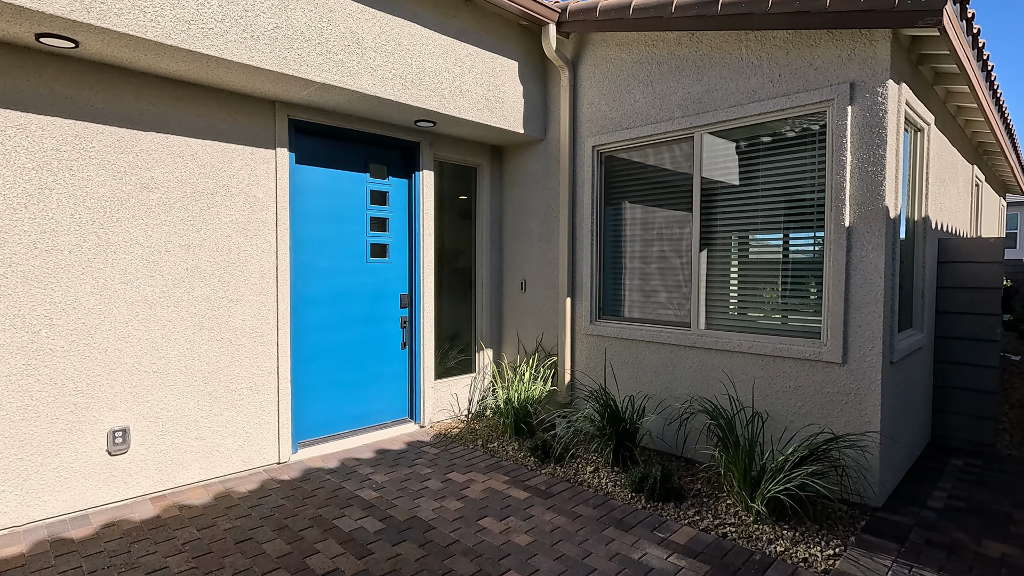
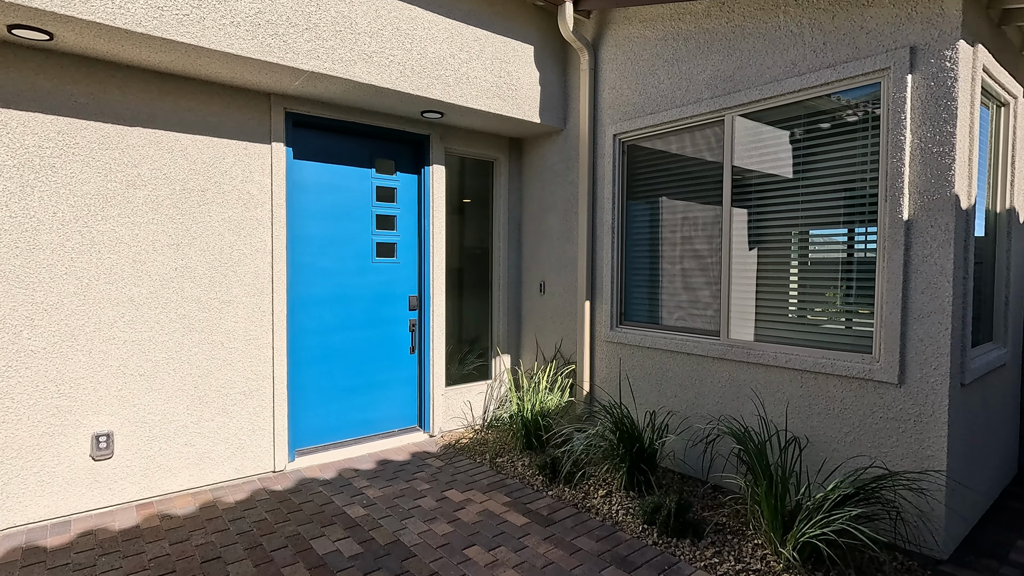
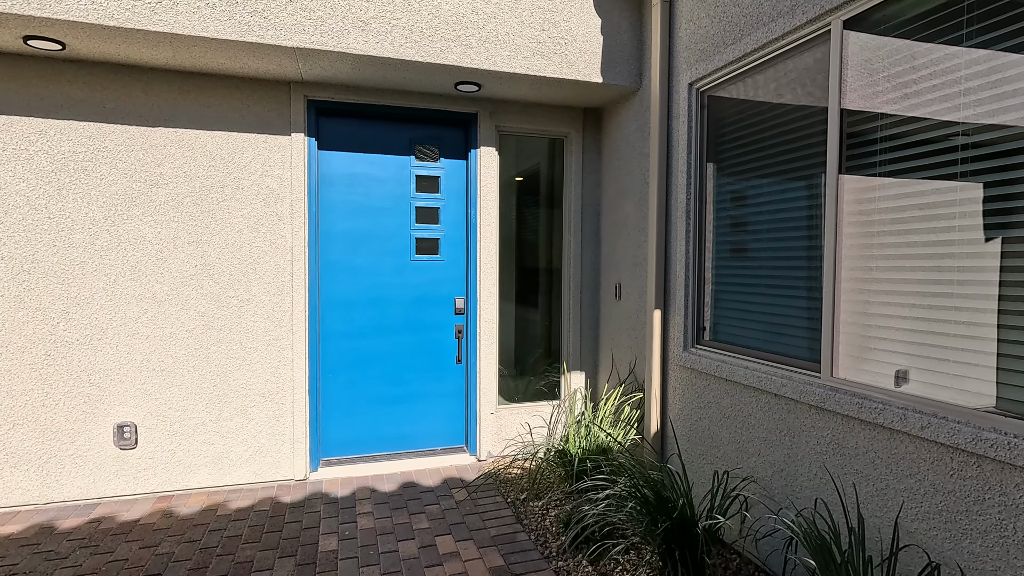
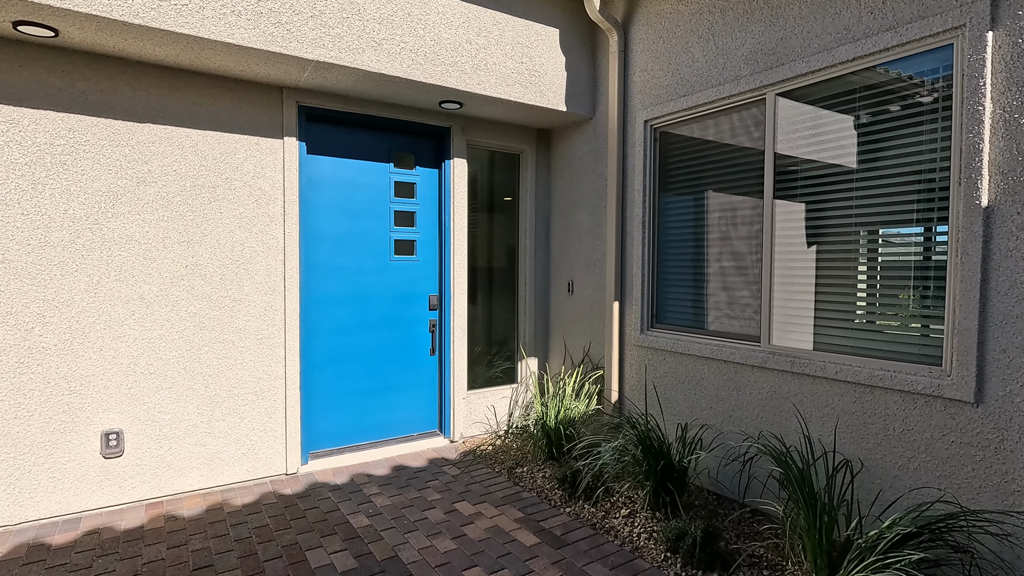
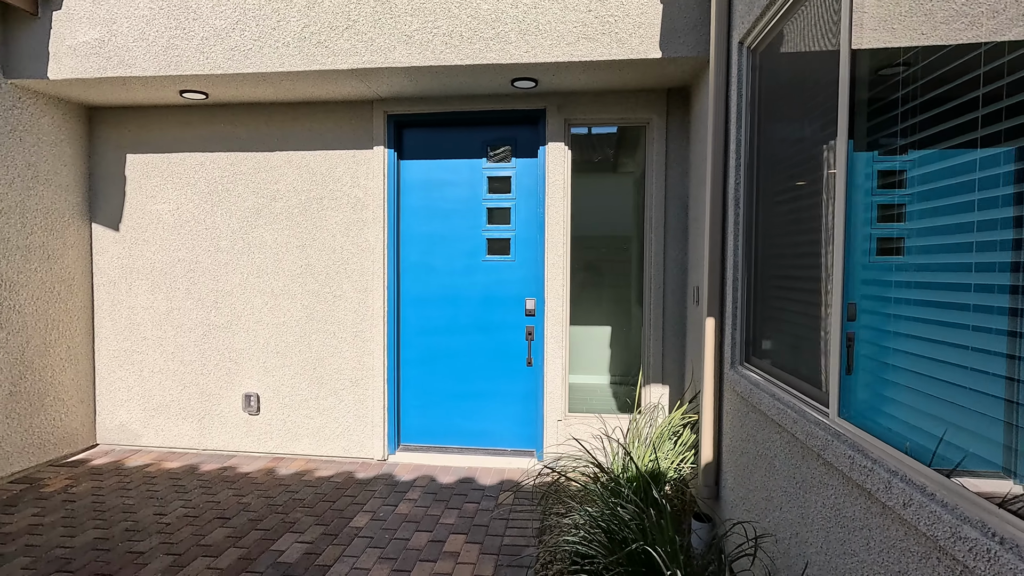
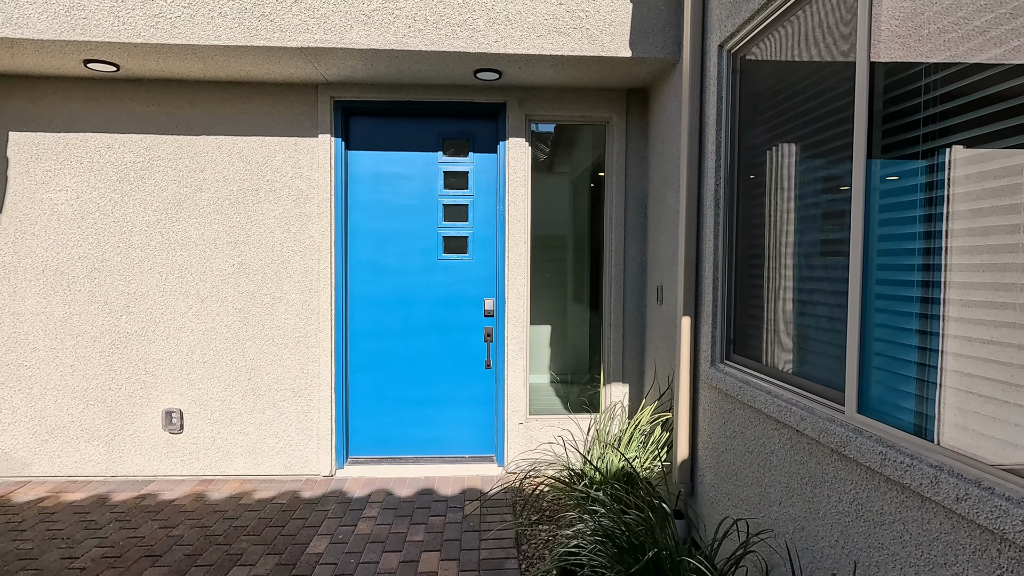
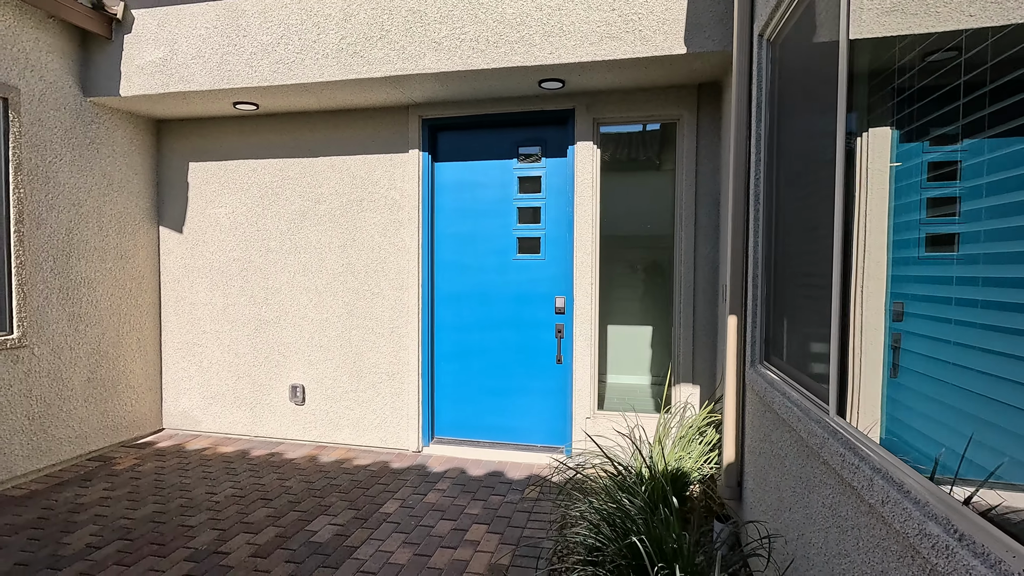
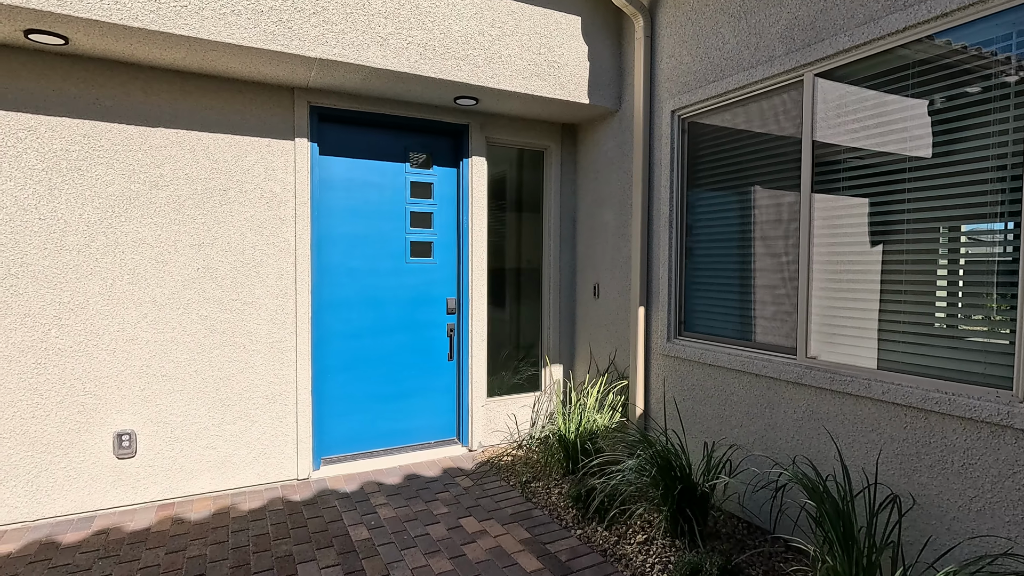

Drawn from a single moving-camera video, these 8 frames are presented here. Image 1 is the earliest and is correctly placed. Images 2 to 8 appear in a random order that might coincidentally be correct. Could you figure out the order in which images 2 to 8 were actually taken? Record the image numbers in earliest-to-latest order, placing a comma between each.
2, 4, 8, 3, 6, 5, 7
